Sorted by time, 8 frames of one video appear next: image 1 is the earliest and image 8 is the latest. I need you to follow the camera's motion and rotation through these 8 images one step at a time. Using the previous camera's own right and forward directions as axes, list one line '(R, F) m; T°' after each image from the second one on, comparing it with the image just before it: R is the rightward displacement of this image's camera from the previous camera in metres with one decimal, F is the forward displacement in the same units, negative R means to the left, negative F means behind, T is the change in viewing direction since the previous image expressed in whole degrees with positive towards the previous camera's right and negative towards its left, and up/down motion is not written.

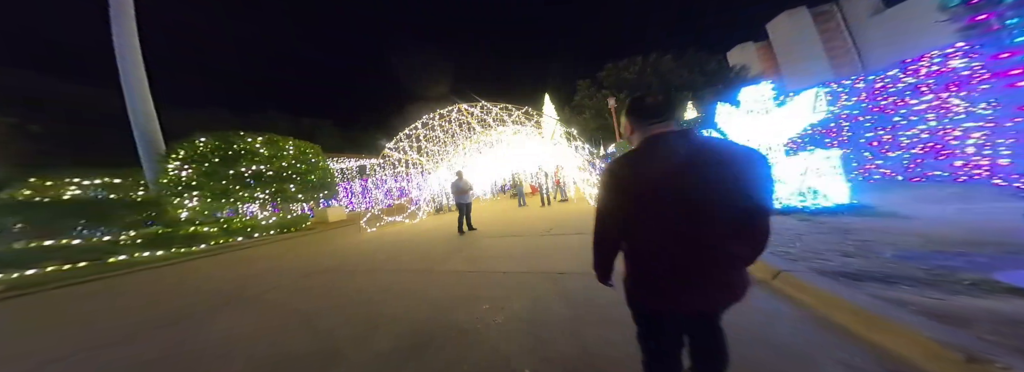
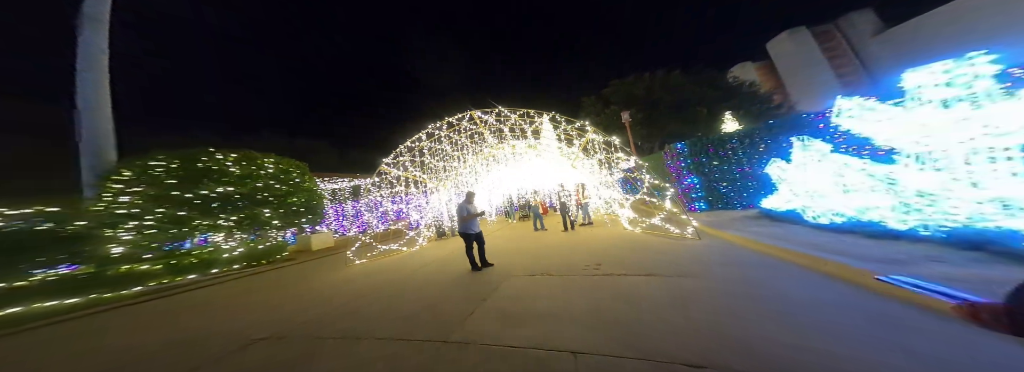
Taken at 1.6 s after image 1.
(-1.0, +1.7) m; +1°
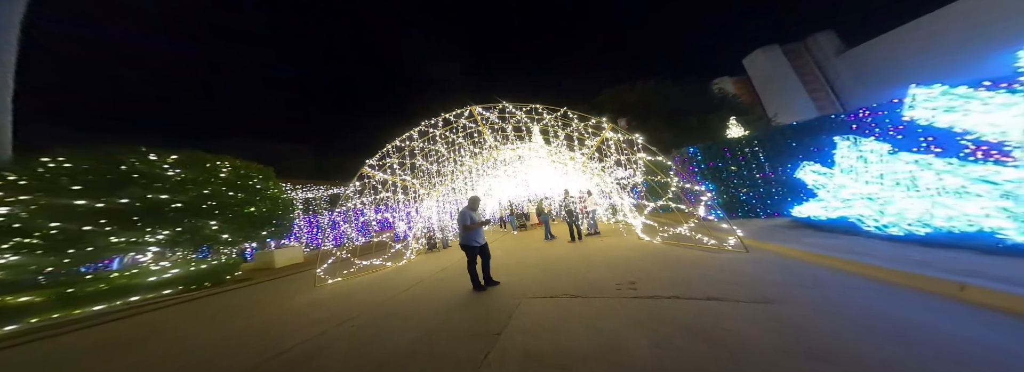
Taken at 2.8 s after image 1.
(-0.7, +1.0) m; +4°
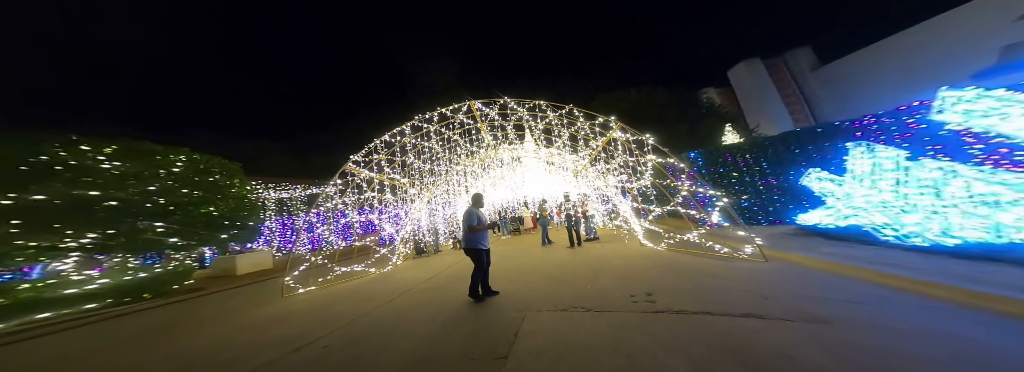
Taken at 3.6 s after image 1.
(-0.4, +0.5) m; +3°
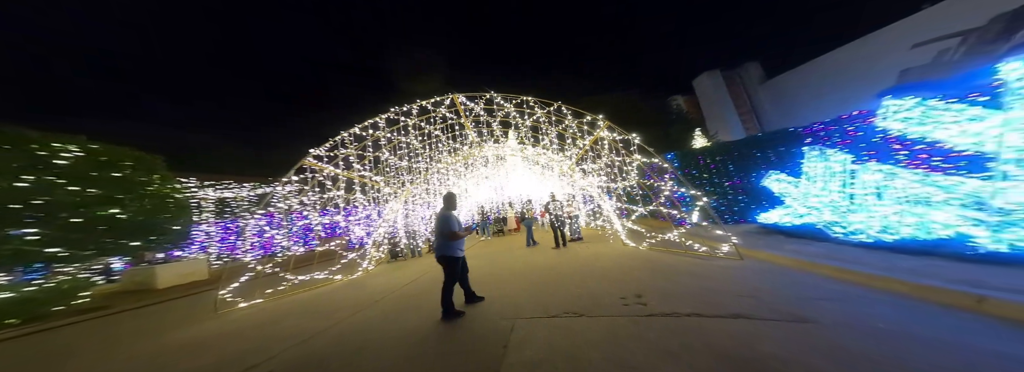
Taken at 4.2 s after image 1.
(-0.3, +0.3) m; +6°
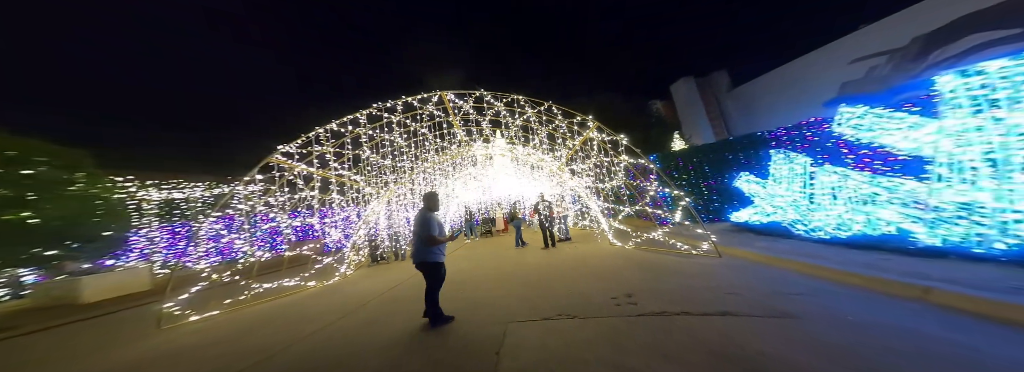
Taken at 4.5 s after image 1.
(-0.2, +0.1) m; +4°
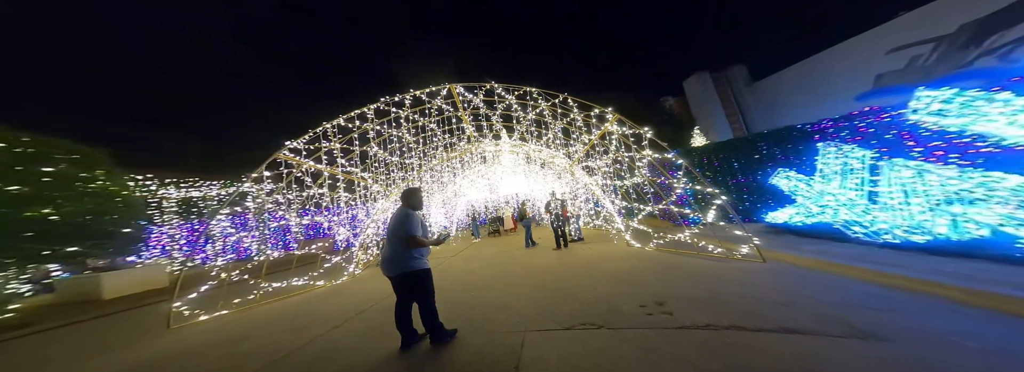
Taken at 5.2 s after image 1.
(-0.2, +0.4) m; -2°
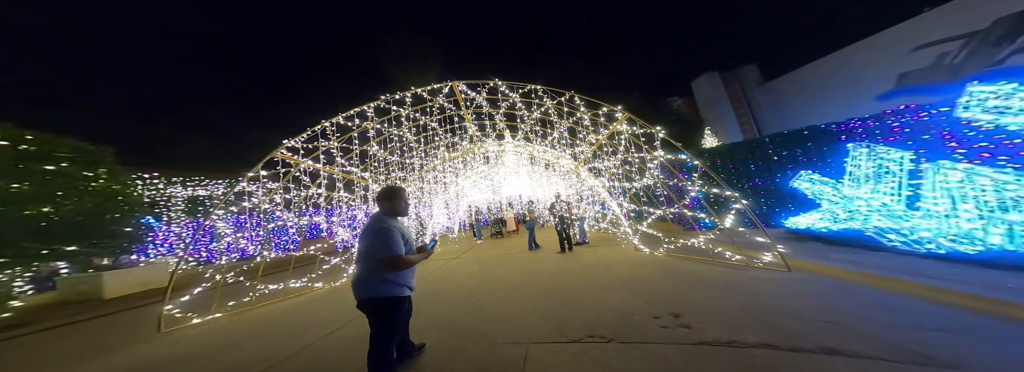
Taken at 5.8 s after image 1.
(0.0, +0.3) m; -1°
